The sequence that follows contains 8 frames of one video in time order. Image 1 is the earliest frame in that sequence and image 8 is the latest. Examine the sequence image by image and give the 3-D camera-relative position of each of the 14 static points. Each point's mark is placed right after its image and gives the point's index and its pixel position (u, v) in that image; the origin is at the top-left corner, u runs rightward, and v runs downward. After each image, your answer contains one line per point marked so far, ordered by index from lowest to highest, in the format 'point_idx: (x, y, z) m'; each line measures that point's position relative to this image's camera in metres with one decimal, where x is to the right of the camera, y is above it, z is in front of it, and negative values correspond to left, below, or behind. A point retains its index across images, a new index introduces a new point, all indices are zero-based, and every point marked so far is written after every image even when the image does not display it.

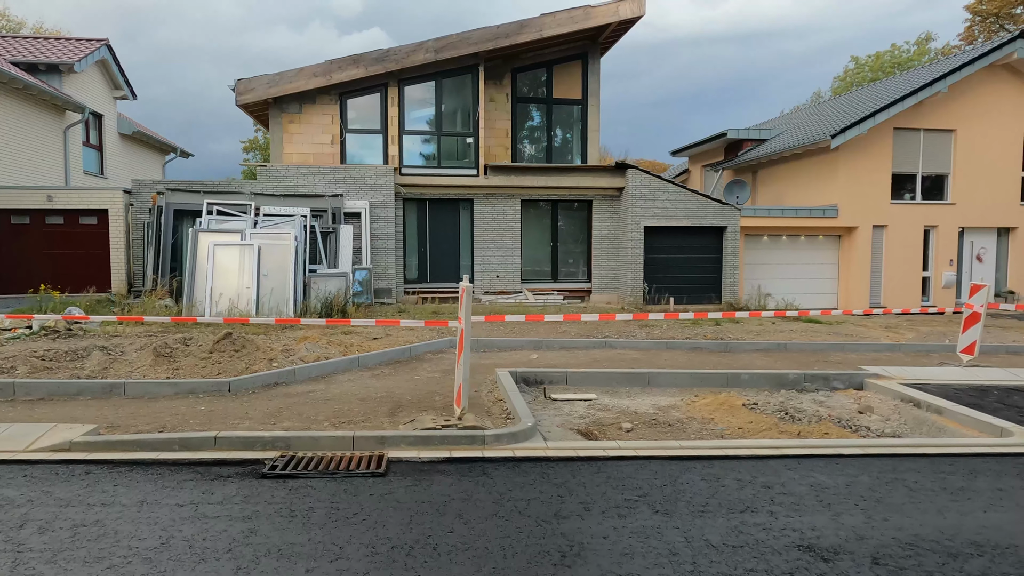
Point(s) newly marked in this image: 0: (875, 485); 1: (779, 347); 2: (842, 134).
0: (+2.2, -1.2, +4.2) m
1: (+3.8, -0.9, +9.6) m
2: (+8.1, +3.8, +16.3) m
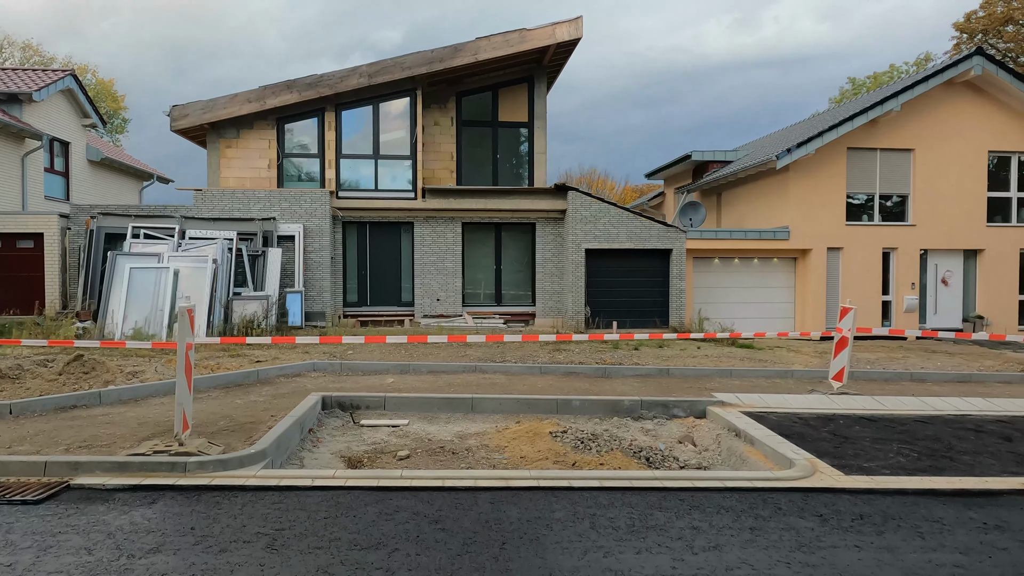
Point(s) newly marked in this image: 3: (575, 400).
0: (+0.3, -1.4, +3.9) m
1: (+2.1, -1.2, +9.2) m
2: (+6.6, +3.2, +15.9) m
3: (+0.7, -1.2, +6.9) m
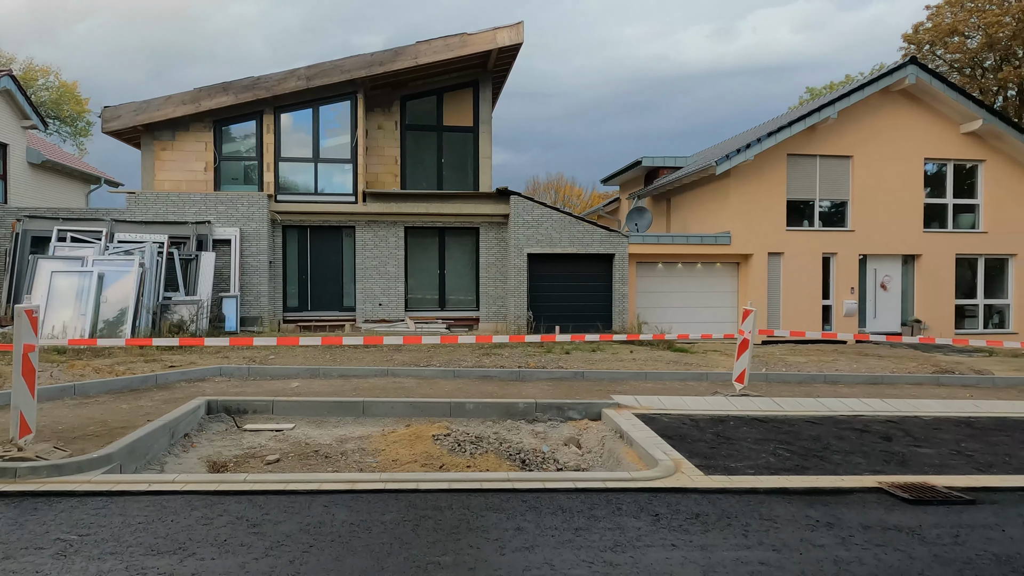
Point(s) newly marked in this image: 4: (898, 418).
0: (-0.8, -1.4, +3.8) m
1: (+0.9, -1.2, +9.2) m
2: (+5.2, +3.1, +16.1) m
3: (-0.5, -1.2, +6.9) m
4: (+4.1, -1.4, +7.1) m
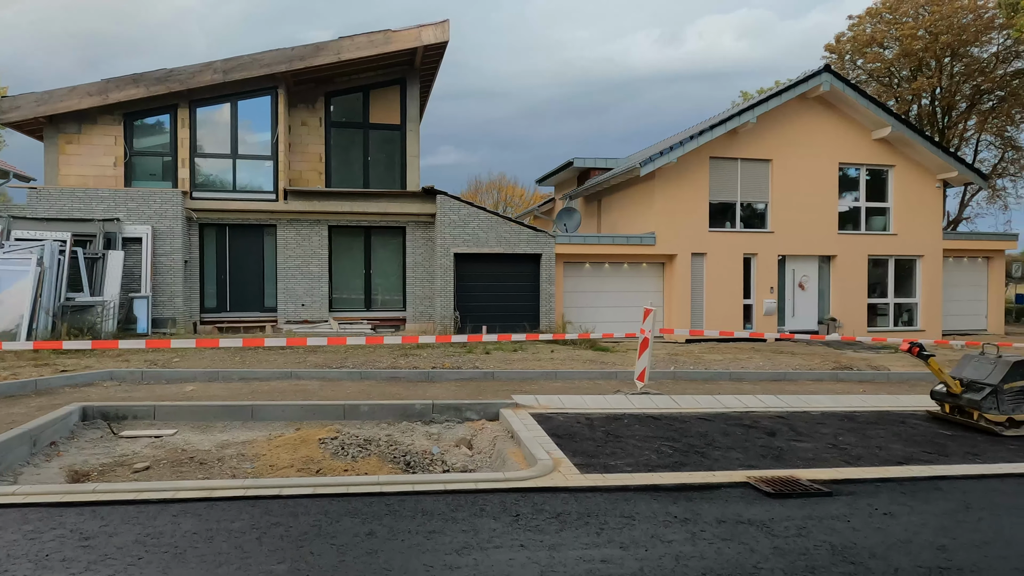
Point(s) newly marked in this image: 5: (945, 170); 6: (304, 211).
0: (-1.6, -1.4, +3.7) m
1: (-0.4, -1.2, +9.2) m
2: (+3.4, +3.1, +16.4) m
3: (-1.5, -1.2, +6.8) m
4: (+3.0, -1.4, +7.3) m
5: (+12.2, +3.3, +18.6) m
6: (-4.9, +1.8, +15.6) m
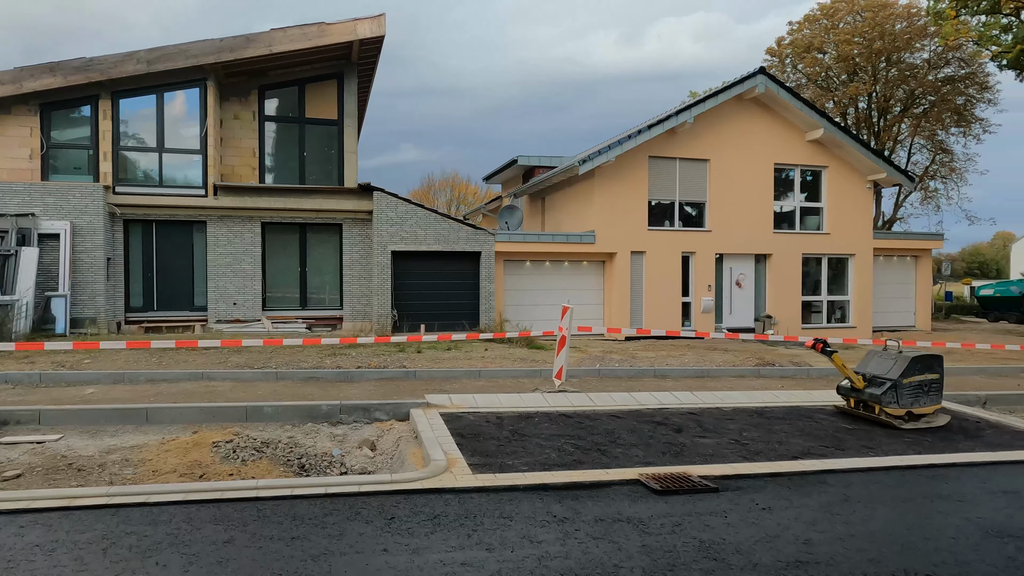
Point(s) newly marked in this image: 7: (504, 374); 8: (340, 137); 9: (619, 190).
0: (-2.3, -1.3, +3.5) m
1: (-1.4, -1.2, +9.1) m
2: (+1.9, +3.2, +16.4) m
3: (-2.4, -1.2, +6.6) m
4: (+2.1, -1.4, +7.4) m
5: (+10.6, +3.4, +19.2) m
6: (-6.3, +1.8, +15.1) m
7: (-0.1, -1.2, +9.4) m
8: (-4.3, +3.8, +16.6) m
9: (+2.8, +2.6, +17.3) m
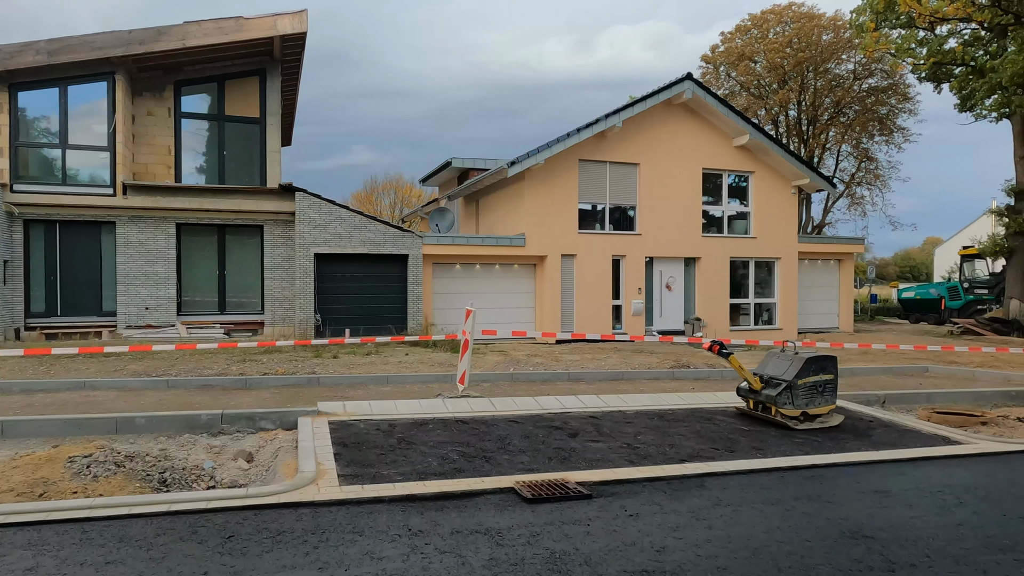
0: (-3.1, -1.4, +3.1) m
1: (-2.6, -1.2, +8.8) m
2: (+0.2, +3.1, +16.4) m
3: (-3.5, -1.2, +6.2) m
4: (+1.0, -1.4, +7.3) m
5: (+8.6, +3.3, +19.8) m
6: (-8.0, +1.8, +14.5) m
7: (-1.4, -1.3, +9.2) m
8: (-6.1, +3.7, +16.1) m
9: (+1.0, +2.5, +17.3) m
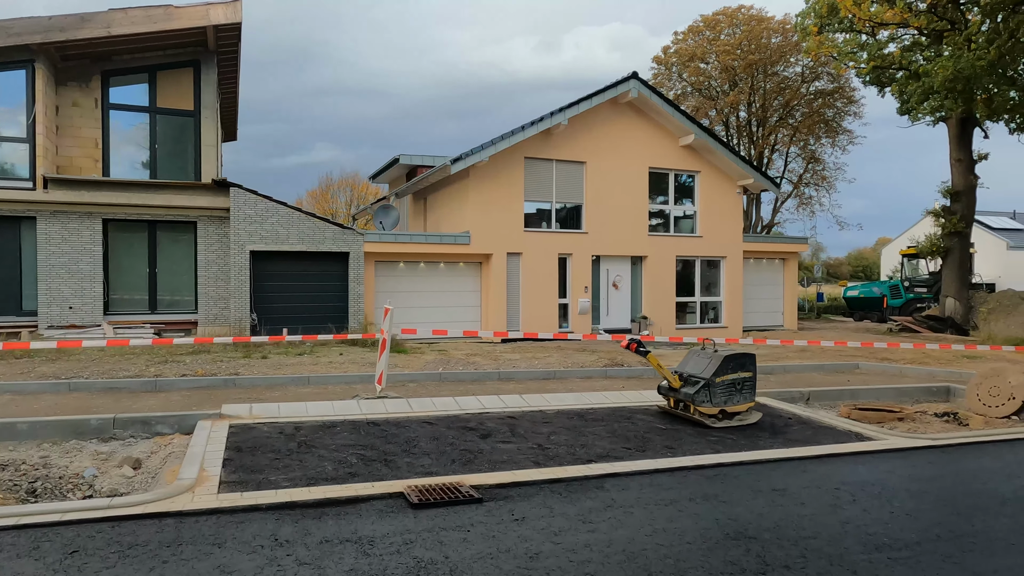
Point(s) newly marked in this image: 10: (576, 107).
0: (-3.8, -1.3, +2.8) m
1: (-3.6, -1.2, +8.4) m
2: (-1.2, +3.2, +16.2) m
3: (-4.3, -1.2, +5.8) m
4: (+0.1, -1.4, +7.2) m
5: (+7.0, +3.4, +20.0) m
6: (-9.3, +1.8, +13.8) m
7: (-2.4, -1.2, +9.0) m
8: (-7.4, +3.8, +15.6) m
9: (-0.4, +2.5, +17.1) m
10: (+1.7, +4.7, +17.3) m
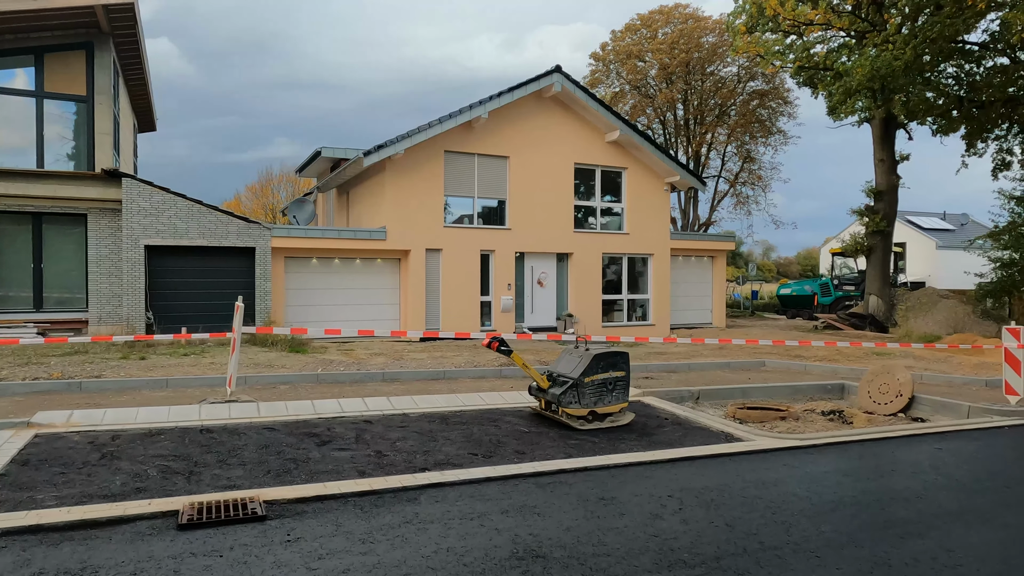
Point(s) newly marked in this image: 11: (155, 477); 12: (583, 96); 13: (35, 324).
0: (-5.0, -1.3, +2.1) m
1: (-5.1, -1.2, +7.8) m
2: (-3.2, +3.2, +15.6) m
3: (-5.7, -1.1, +5.1) m
4: (-1.4, -1.3, +6.7) m
5: (+4.8, +3.4, +20.0) m
6: (-11.1, +1.9, +12.8) m
7: (-3.9, -1.2, +8.4) m
8: (-9.4, +3.8, +14.7) m
9: (-2.5, +2.6, +16.6) m
10: (-0.4, +4.8, +16.9) m
11: (-2.6, -1.4, +4.8) m
12: (+1.9, +5.2, +17.9) m
13: (-9.8, -0.8, +13.6) m
